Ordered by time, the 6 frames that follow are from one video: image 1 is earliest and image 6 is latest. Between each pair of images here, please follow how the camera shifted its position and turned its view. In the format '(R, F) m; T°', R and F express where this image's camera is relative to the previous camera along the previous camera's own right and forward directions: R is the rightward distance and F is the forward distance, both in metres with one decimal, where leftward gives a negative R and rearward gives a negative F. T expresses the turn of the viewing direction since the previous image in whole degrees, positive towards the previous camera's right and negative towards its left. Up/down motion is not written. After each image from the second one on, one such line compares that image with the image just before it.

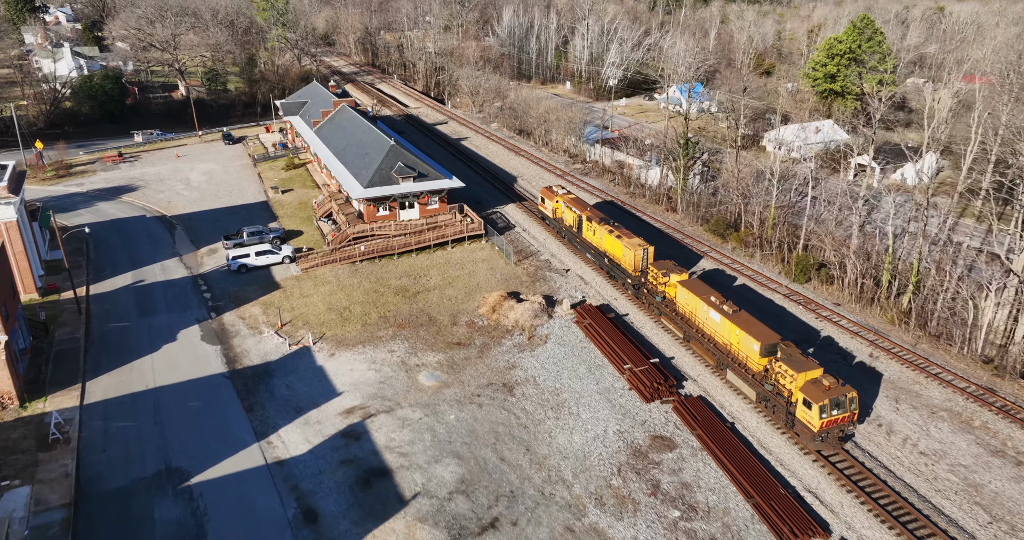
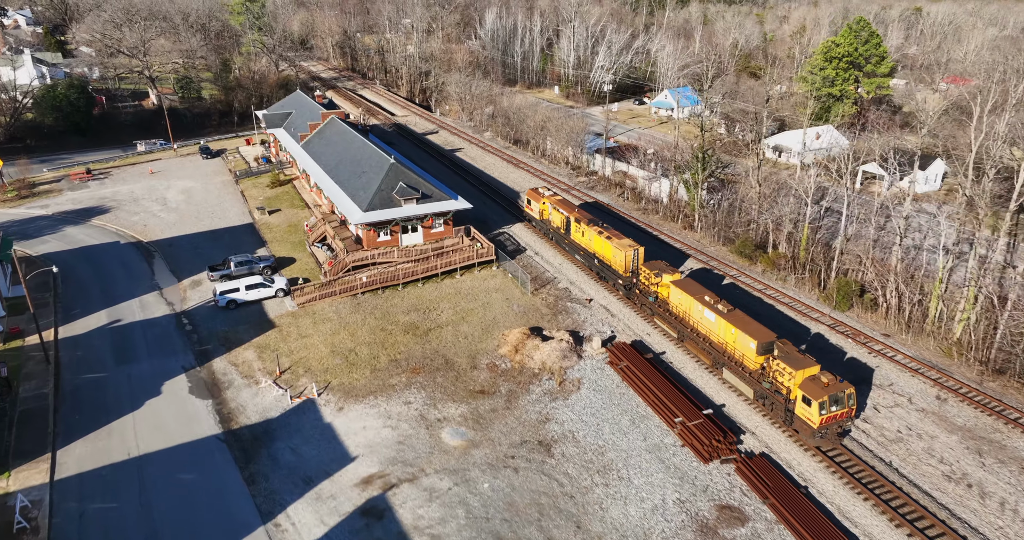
(-1.9, +2.9) m; +2°
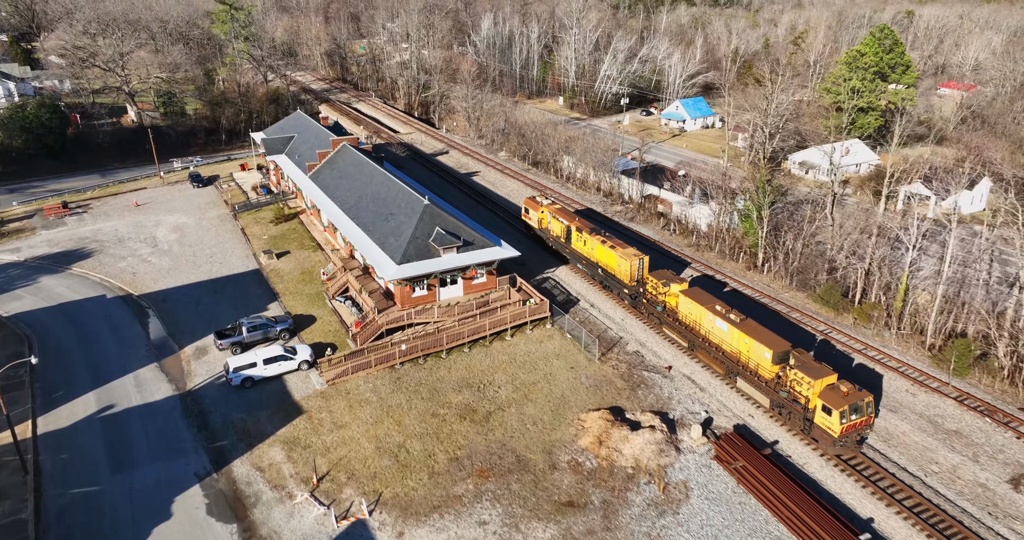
(-3.3, +4.6) m; +2°
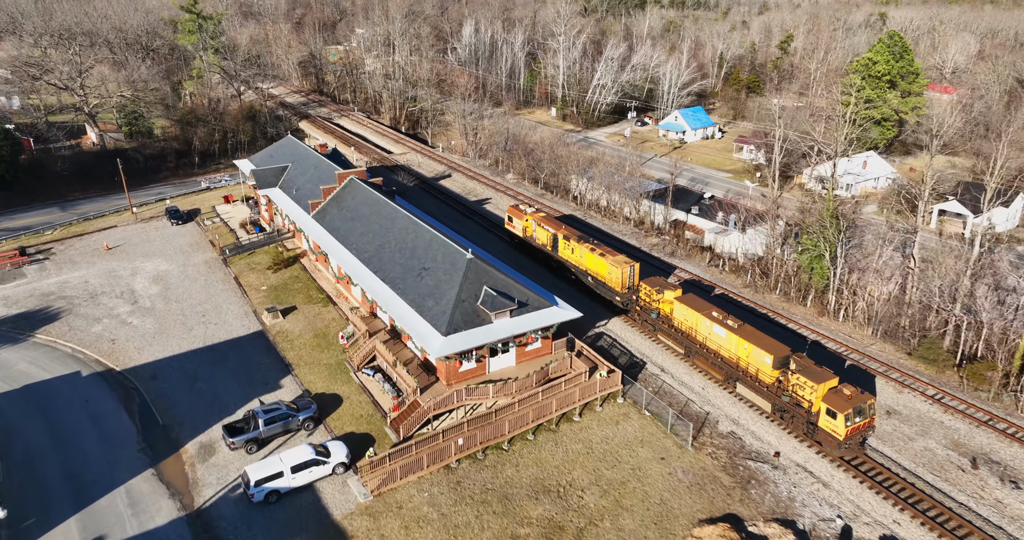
(-3.5, +4.6) m; +3°
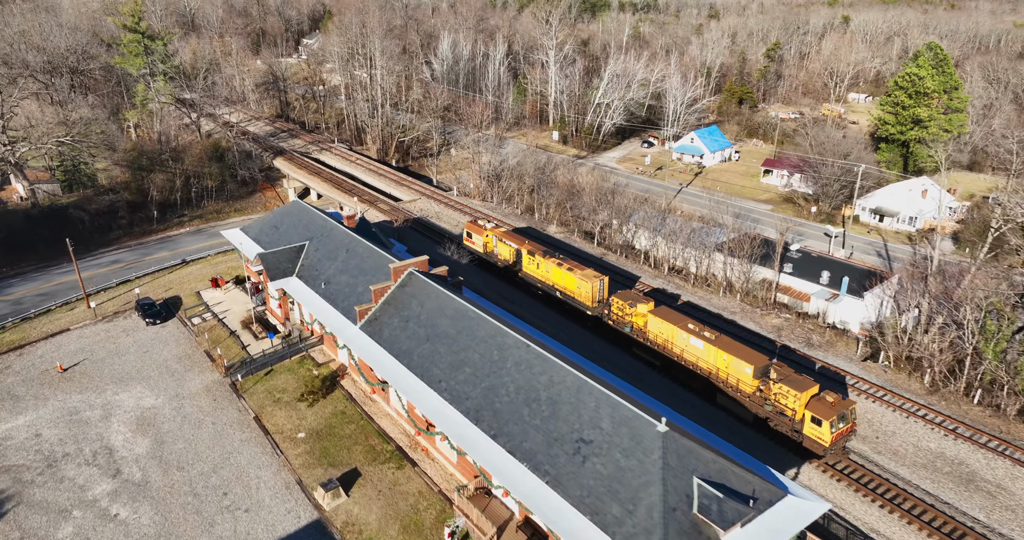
(-6.6, +9.1) m; +5°
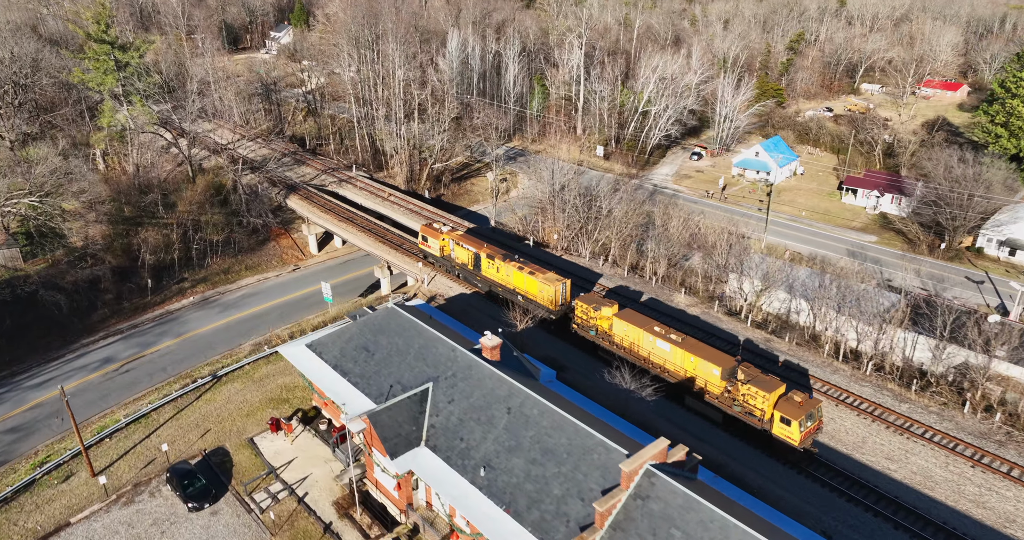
(-8.0, +10.1) m; +4°
